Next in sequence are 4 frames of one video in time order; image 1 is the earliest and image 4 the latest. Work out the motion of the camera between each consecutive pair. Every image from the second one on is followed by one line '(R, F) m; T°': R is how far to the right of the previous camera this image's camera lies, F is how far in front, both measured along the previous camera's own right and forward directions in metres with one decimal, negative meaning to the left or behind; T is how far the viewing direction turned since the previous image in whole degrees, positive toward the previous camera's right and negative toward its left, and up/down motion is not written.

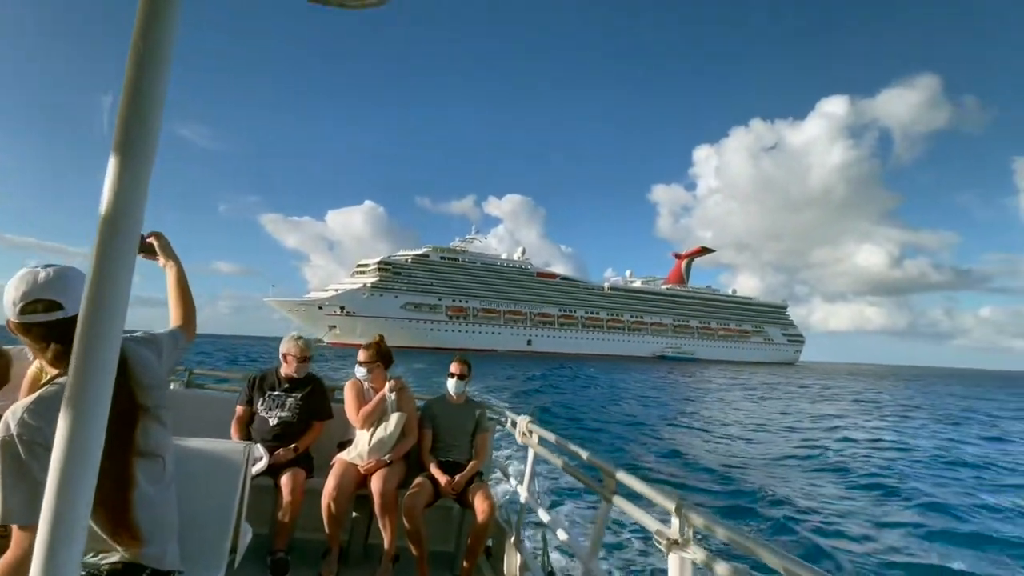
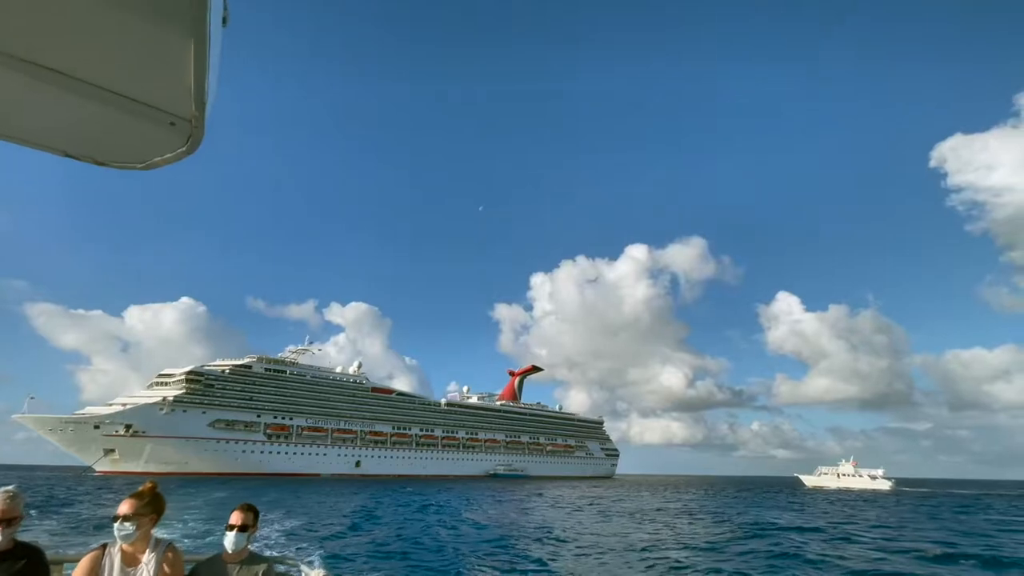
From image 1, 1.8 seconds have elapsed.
(+0.3, -1.3) m; +18°
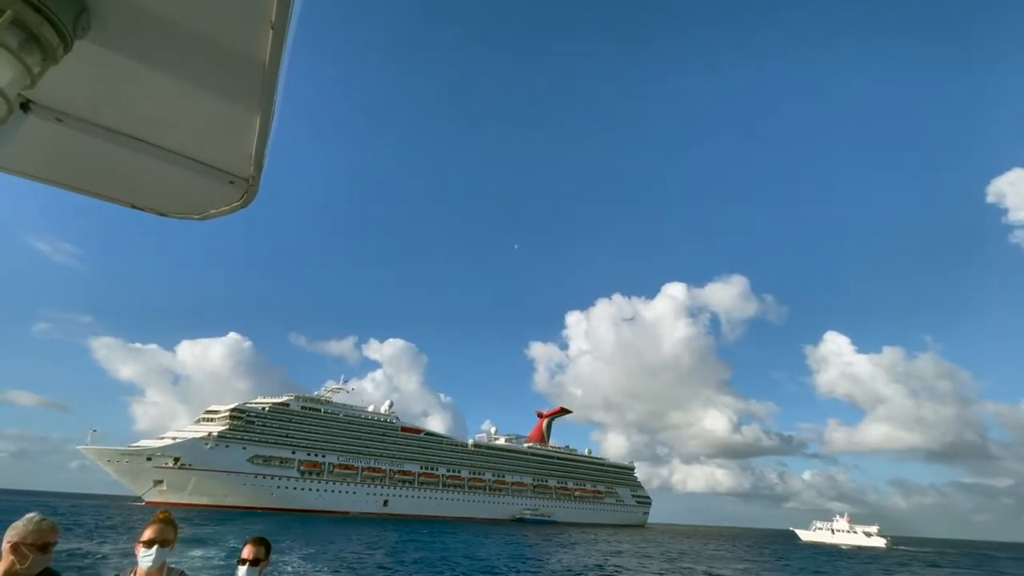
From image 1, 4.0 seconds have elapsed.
(+1.1, -1.5) m; -4°
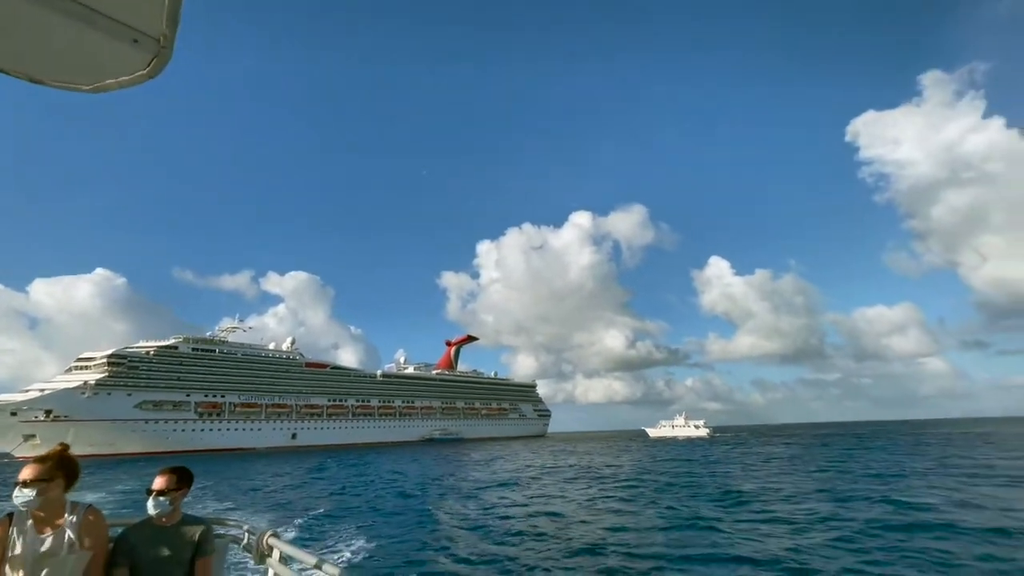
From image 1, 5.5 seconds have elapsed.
(+0.8, -1.1) m; +11°
